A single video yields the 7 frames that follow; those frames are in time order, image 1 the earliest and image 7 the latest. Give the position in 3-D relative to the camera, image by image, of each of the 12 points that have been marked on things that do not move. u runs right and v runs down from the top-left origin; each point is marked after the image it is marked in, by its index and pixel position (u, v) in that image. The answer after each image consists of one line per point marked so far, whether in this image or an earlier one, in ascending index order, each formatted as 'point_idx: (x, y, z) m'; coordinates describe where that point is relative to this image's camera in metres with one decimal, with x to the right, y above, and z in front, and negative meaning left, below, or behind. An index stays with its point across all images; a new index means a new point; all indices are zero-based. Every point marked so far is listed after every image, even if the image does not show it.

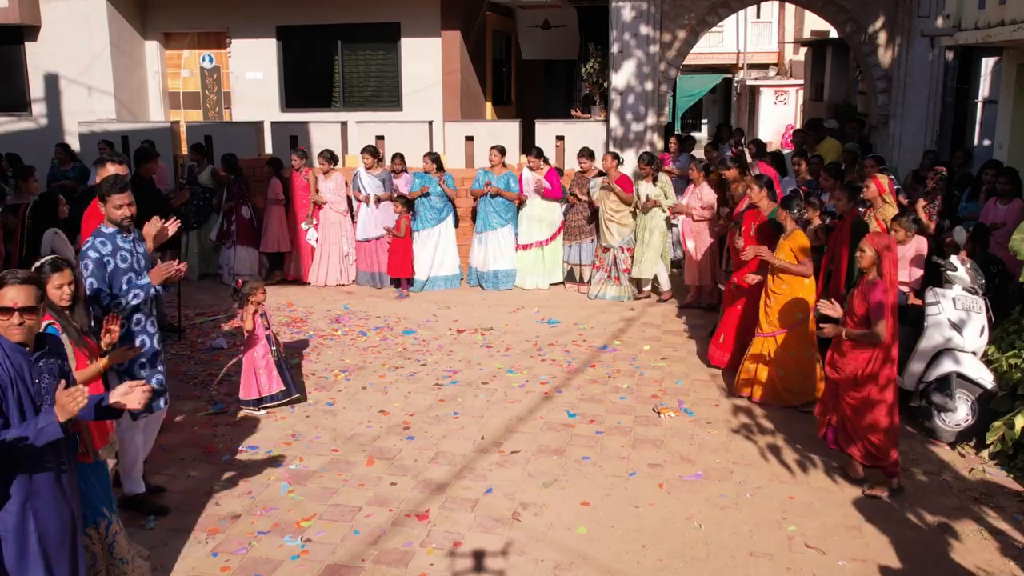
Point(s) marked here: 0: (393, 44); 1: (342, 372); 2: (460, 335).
0: (-1.9, +3.8, +13.9) m
1: (-1.5, -0.7, +7.6) m
2: (-0.5, -0.5, +8.6) m
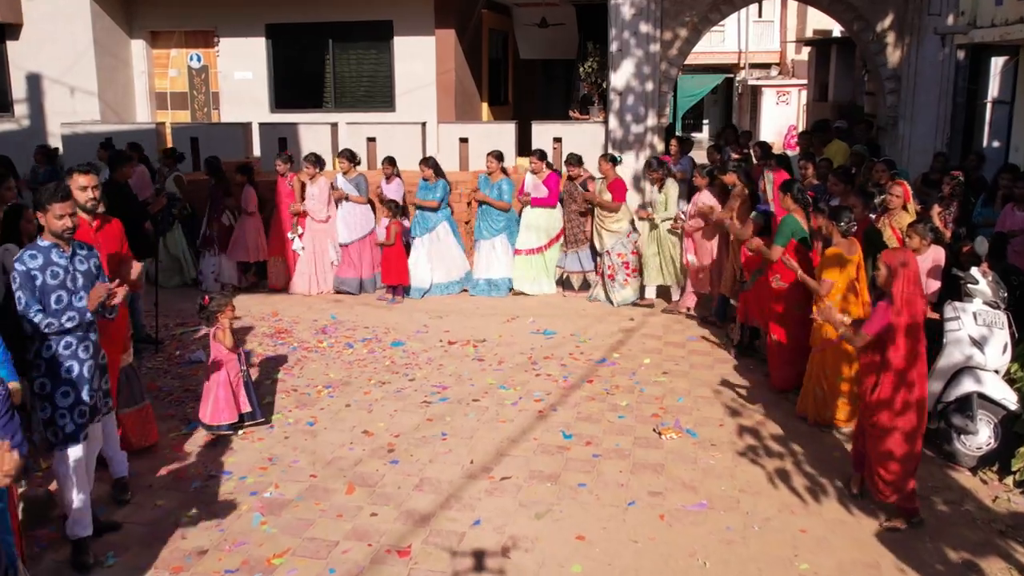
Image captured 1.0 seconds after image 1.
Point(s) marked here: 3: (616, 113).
0: (-1.9, +3.7, +13.5) m
1: (-1.5, -0.8, +7.2) m
2: (-0.6, -0.5, +8.2) m
3: (+1.3, +2.2, +11.1) m
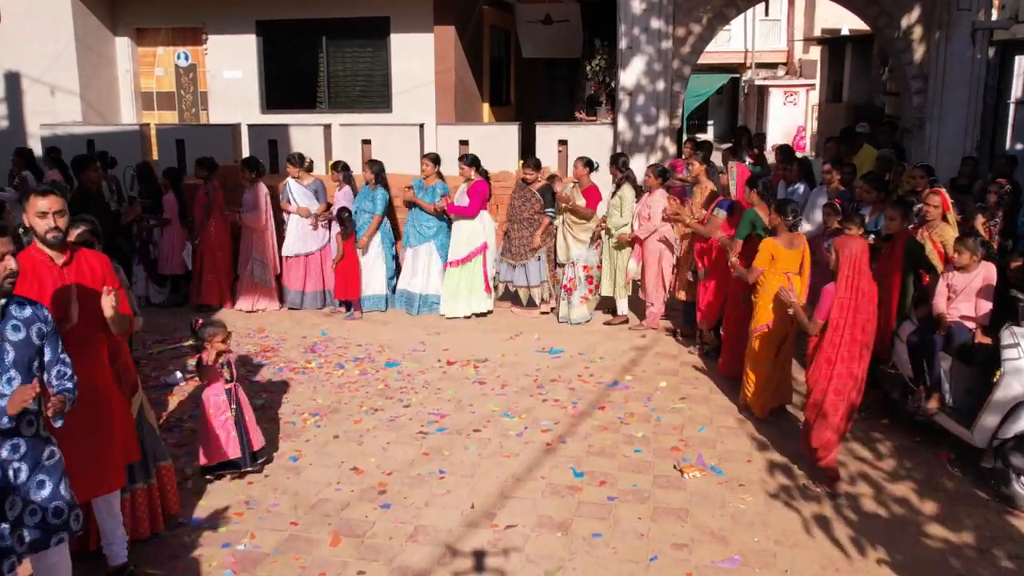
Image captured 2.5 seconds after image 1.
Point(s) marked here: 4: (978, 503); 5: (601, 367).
0: (-1.9, +3.6, +12.9) m
1: (-1.5, -0.9, +6.6) m
2: (-0.5, -0.7, +7.6) m
3: (+1.3, +2.1, +10.5) m
4: (+2.8, -1.3, +5.3) m
5: (+0.8, -0.7, +7.7) m
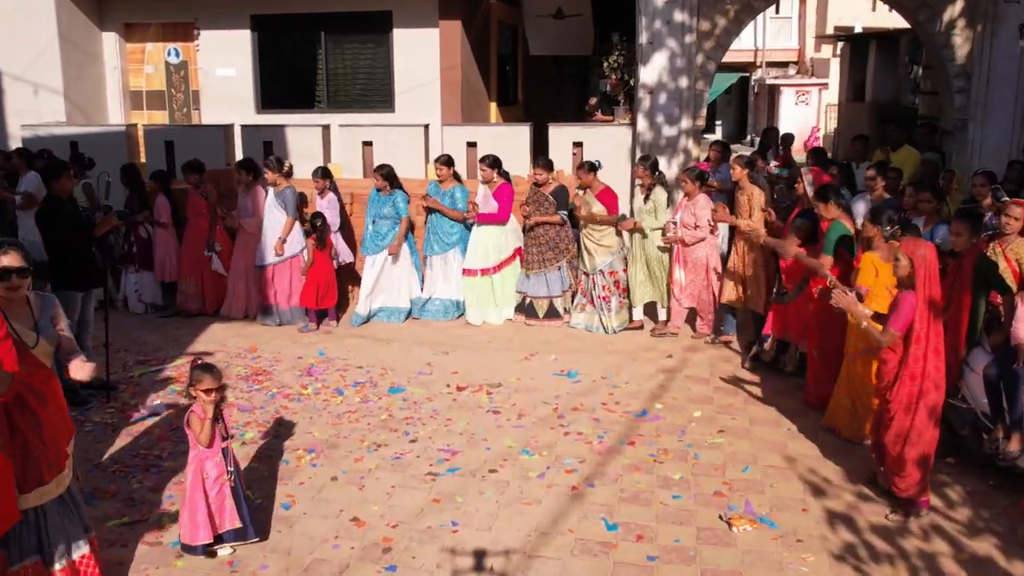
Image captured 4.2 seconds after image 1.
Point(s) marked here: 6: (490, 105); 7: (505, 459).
0: (-1.7, +3.4, +12.2) m
1: (-1.3, -1.1, +5.9) m
2: (-0.4, -0.8, +6.9) m
3: (+1.5, +1.9, +9.8) m
4: (+2.9, -1.4, +4.6) m
5: (+0.9, -0.8, +7.0) m
6: (-0.3, +2.7, +13.0) m
7: (0.0, -1.1, +5.8) m
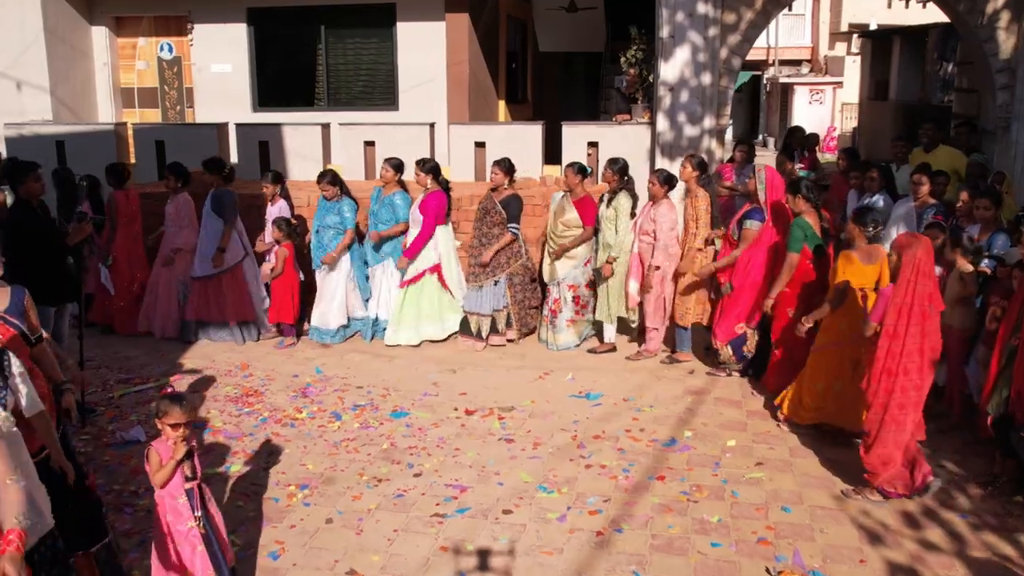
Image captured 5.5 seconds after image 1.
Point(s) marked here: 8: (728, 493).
0: (-1.6, +3.3, +11.5) m
1: (-1.3, -1.2, +5.3) m
2: (-0.3, -0.9, +6.3) m
3: (+1.6, +1.8, +9.2) m
4: (+3.0, -1.5, +4.0) m
5: (+1.0, -0.9, +6.4) m
6: (-0.2, +2.6, +12.3) m
7: (0.0, -1.2, +5.2) m
8: (+1.3, -1.2, +5.3) m
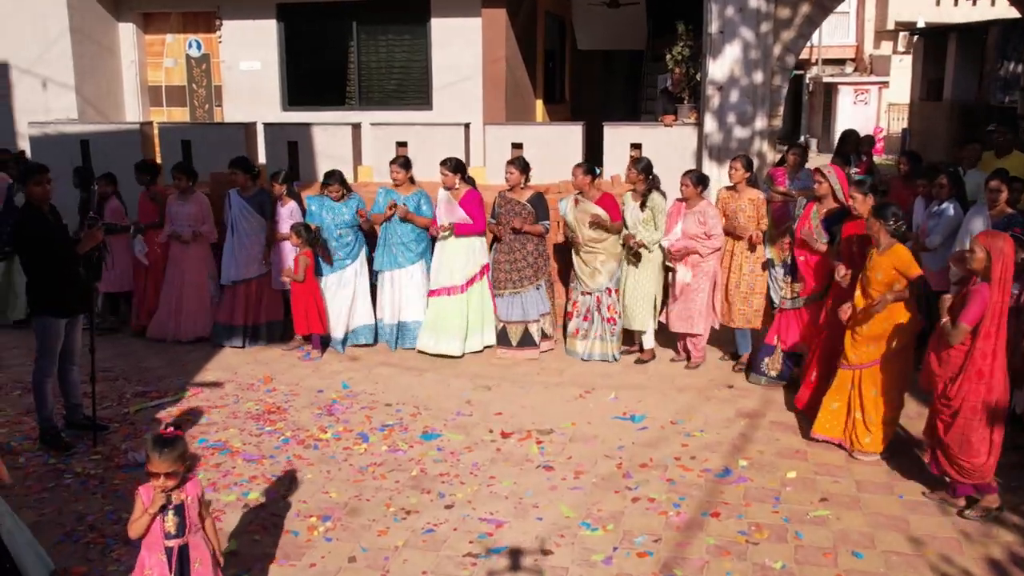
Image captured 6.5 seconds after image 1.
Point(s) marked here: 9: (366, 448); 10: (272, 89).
0: (-1.1, +3.3, +11.1) m
1: (-1.0, -1.3, +4.9) m
2: (0.0, -1.0, +5.8) m
3: (+2.0, +1.7, +8.6) m
4: (+3.2, -1.7, +3.4) m
5: (+1.3, -1.0, +5.9) m
6: (+0.3, +2.5, +11.9) m
7: (+0.3, -1.3, +4.7) m
8: (+1.5, -1.3, +4.8) m
9: (-0.9, -1.0, +5.8) m
10: (-3.1, +2.6, +11.7) m
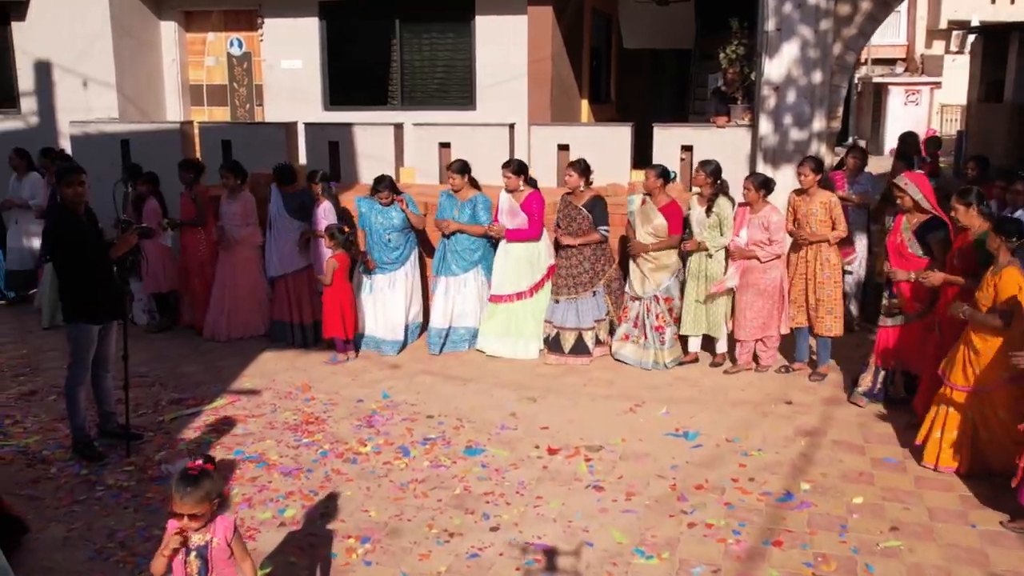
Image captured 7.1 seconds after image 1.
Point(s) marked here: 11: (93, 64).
0: (-0.6, +3.2, +10.9) m
1: (-0.8, -1.3, +4.6) m
2: (+0.3, -1.1, +5.6) m
3: (+2.4, +1.6, +8.3) m
4: (+3.4, -1.8, +3.0) m
5: (+1.6, -1.1, +5.5) m
6: (+0.9, +2.4, +11.6) m
7: (+0.5, -1.4, +4.5) m
8: (+1.7, -1.4, +4.4) m
9: (-0.7, -1.1, +5.5) m
10: (-2.6, +2.6, +11.5) m
11: (-5.2, +2.8, +11.1) m
